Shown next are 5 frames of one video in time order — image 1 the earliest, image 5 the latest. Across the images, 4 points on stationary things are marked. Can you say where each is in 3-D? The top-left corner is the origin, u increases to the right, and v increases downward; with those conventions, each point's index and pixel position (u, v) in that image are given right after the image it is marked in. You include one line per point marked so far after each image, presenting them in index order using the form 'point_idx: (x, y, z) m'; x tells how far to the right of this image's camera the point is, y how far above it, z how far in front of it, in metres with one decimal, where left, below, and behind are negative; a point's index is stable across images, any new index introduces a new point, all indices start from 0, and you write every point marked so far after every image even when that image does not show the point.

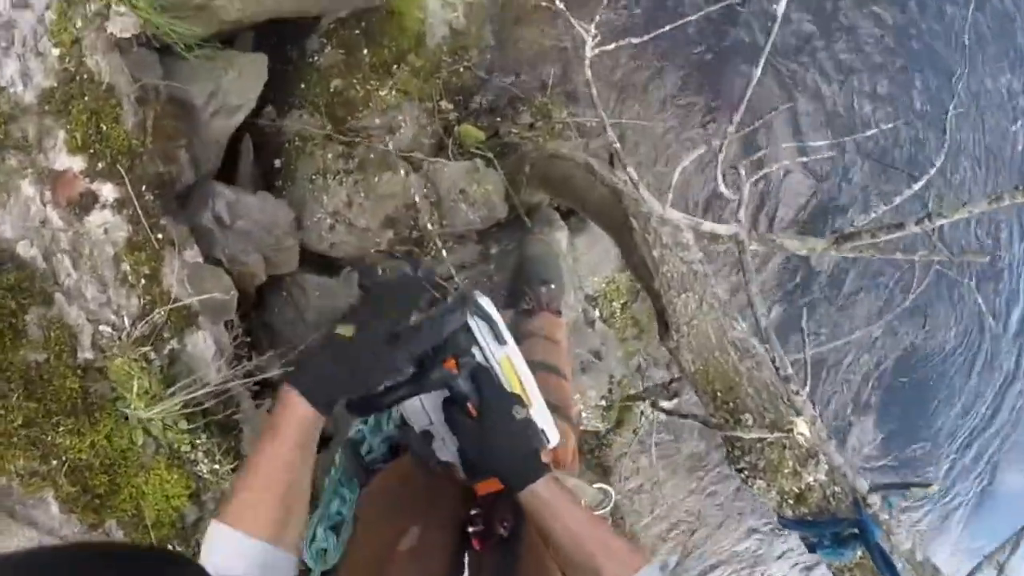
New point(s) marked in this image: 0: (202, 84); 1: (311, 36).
0: (-0.8, +0.6, +2.1) m
1: (-0.6, +0.8, +2.6) m
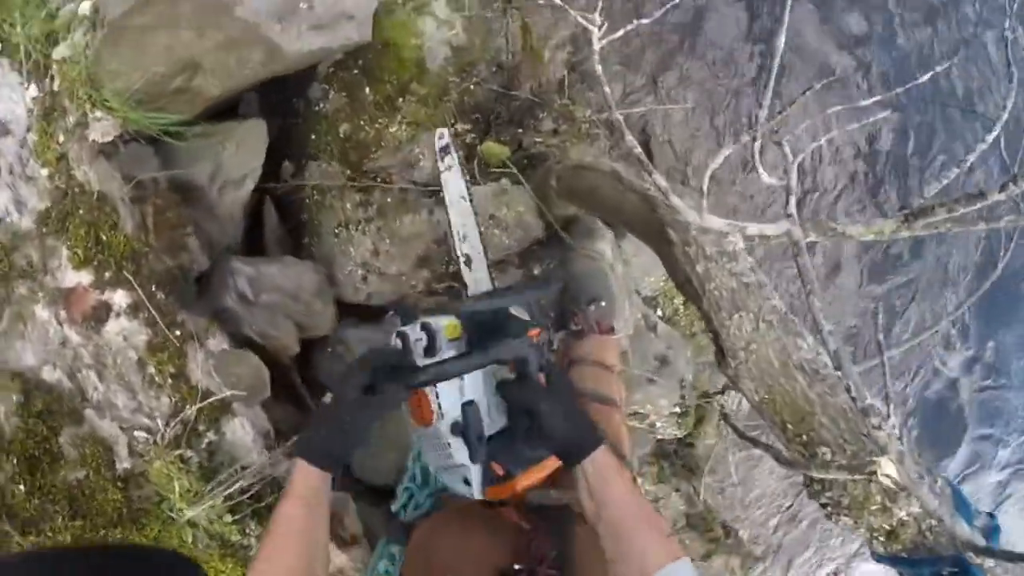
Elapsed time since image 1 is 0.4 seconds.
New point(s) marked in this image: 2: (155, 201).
0: (-0.8, +0.3, +2.1) m
1: (-0.6, +0.6, +2.5) m
2: (-0.9, +0.2, +1.9) m
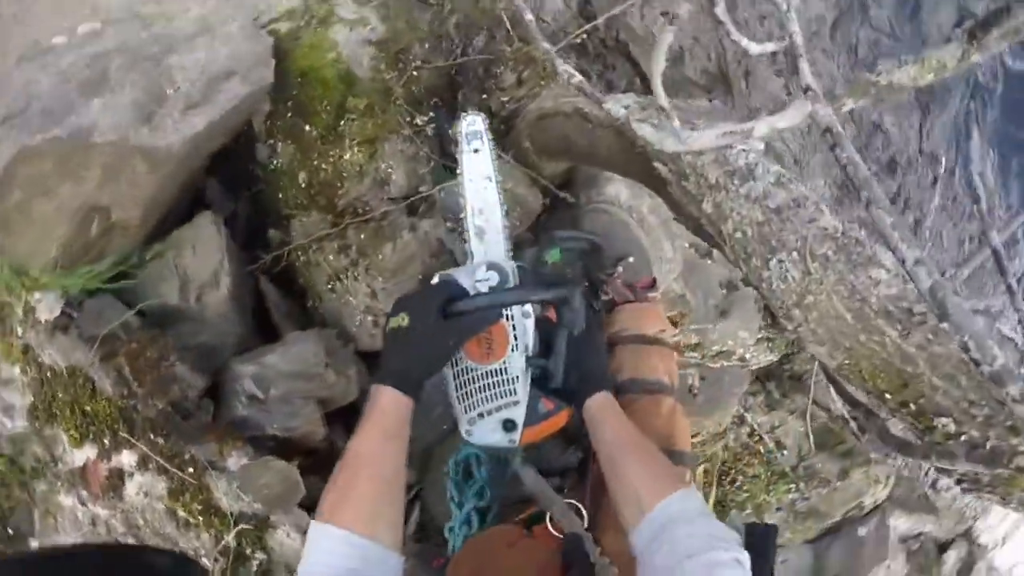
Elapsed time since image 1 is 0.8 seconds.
0: (-0.9, 0.0, +2.1) m
1: (-0.8, +0.4, +2.4) m
2: (-0.9, -0.1, +1.9) m
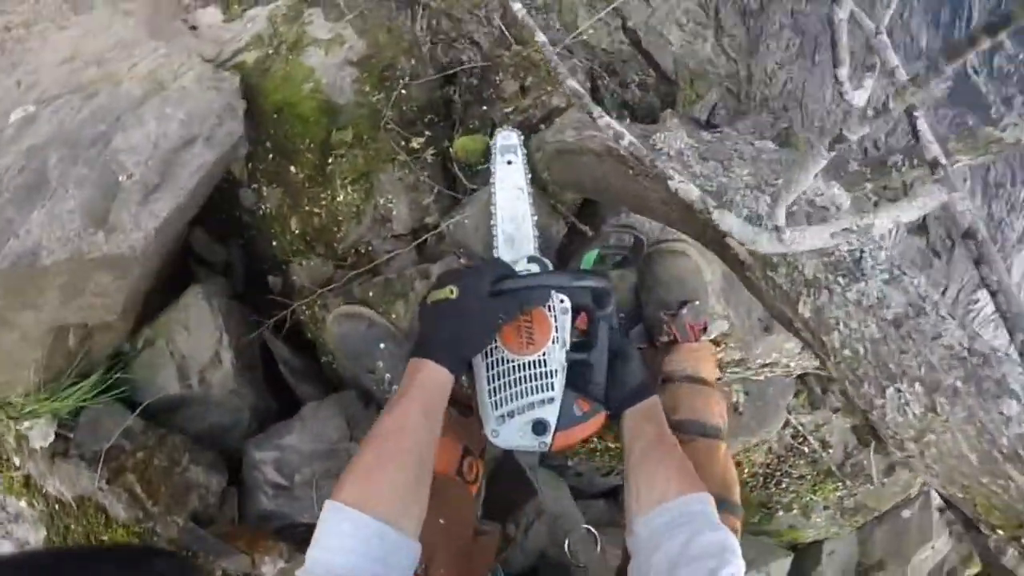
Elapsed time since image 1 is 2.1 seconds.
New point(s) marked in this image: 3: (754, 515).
0: (-0.8, -0.2, +1.9) m
1: (-0.7, +0.3, +2.1) m
2: (-0.8, -0.4, +1.7) m
3: (+0.7, -0.7, +2.3) m
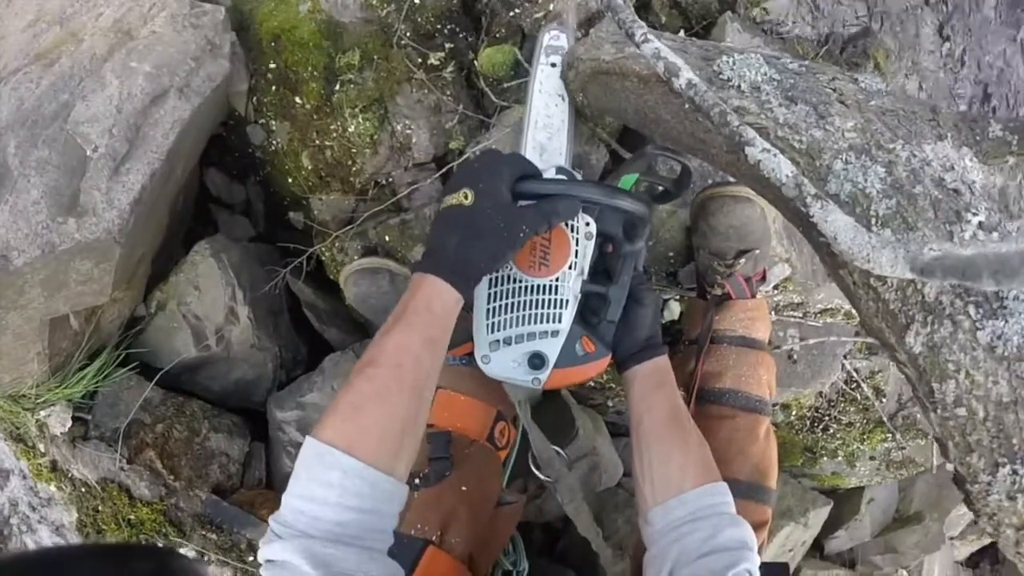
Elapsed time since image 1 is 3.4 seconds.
0: (-0.7, -0.1, +1.8) m
1: (-0.7, +0.4, +2.0) m
2: (-0.8, -0.3, +1.7) m
3: (+0.8, -0.5, +2.2) m
